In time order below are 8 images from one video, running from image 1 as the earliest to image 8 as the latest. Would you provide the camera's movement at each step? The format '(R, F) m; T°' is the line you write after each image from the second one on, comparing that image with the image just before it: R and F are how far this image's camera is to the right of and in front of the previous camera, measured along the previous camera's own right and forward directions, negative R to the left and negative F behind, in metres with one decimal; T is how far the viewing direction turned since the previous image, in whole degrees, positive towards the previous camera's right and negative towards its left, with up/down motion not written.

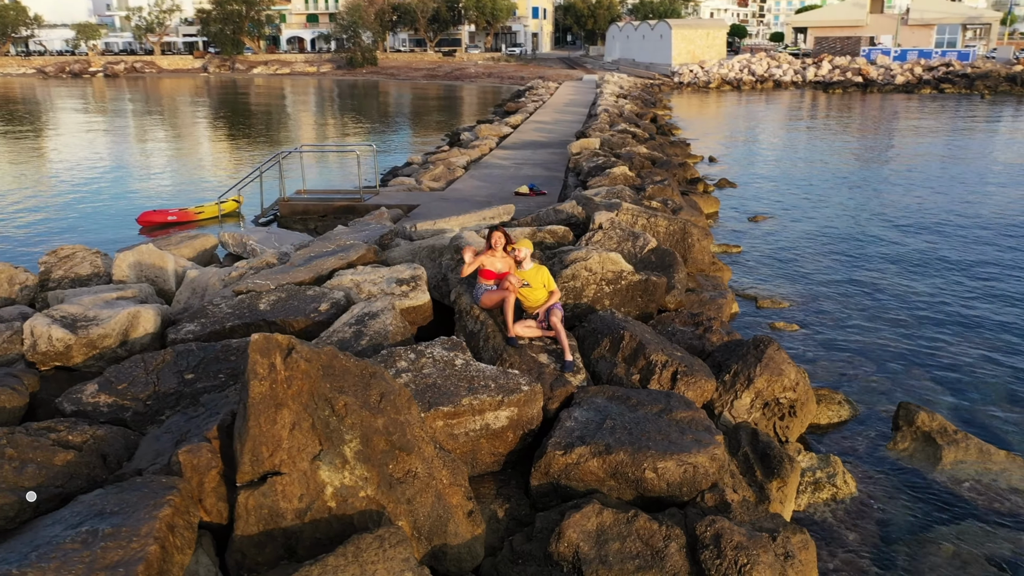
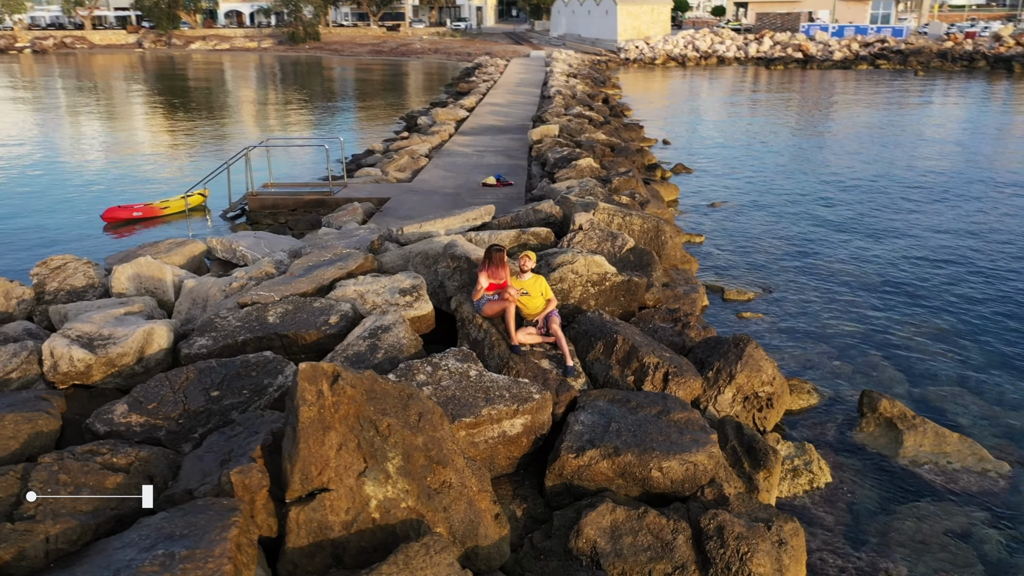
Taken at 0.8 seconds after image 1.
(-0.5, -0.4) m; +4°
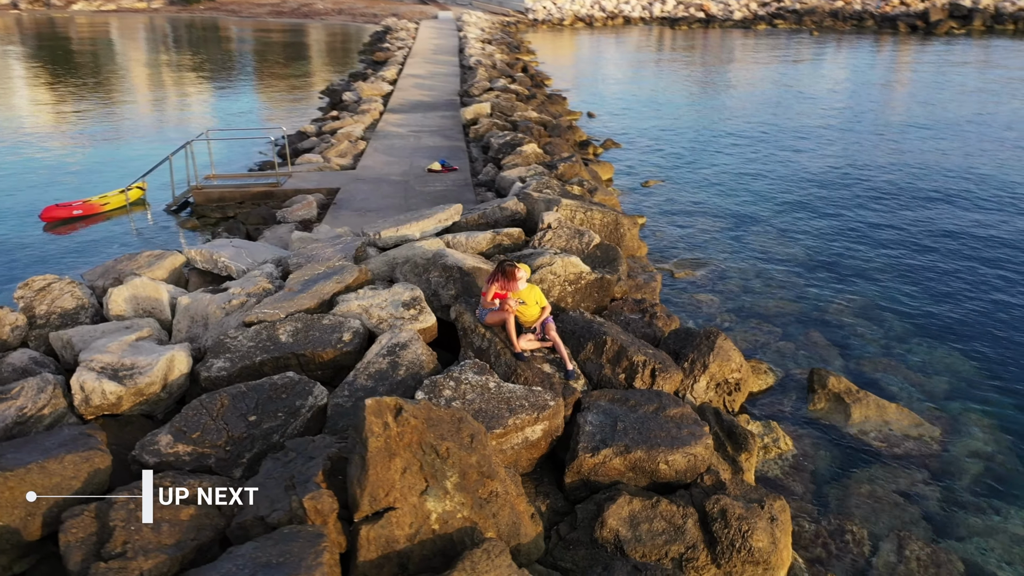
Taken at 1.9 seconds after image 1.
(-0.9, -0.6) m; +6°
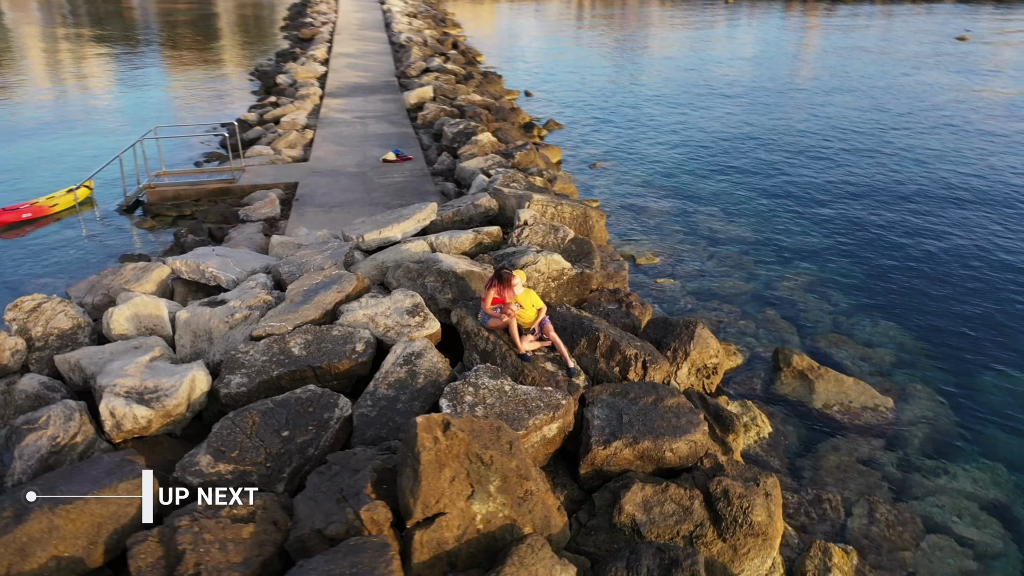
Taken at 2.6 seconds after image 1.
(-0.8, -0.5) m; +6°
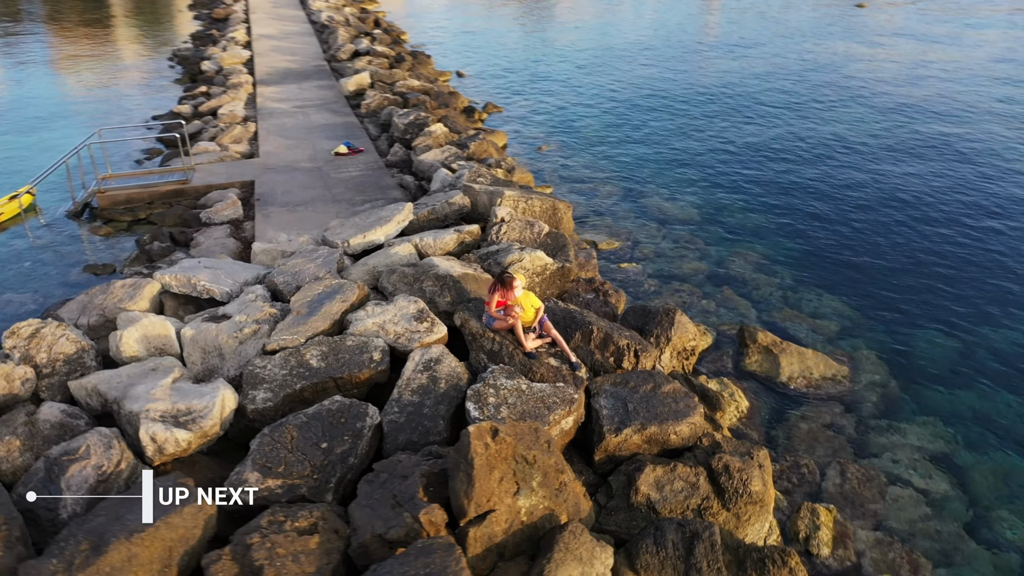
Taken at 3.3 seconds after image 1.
(-0.9, -0.5) m; +6°
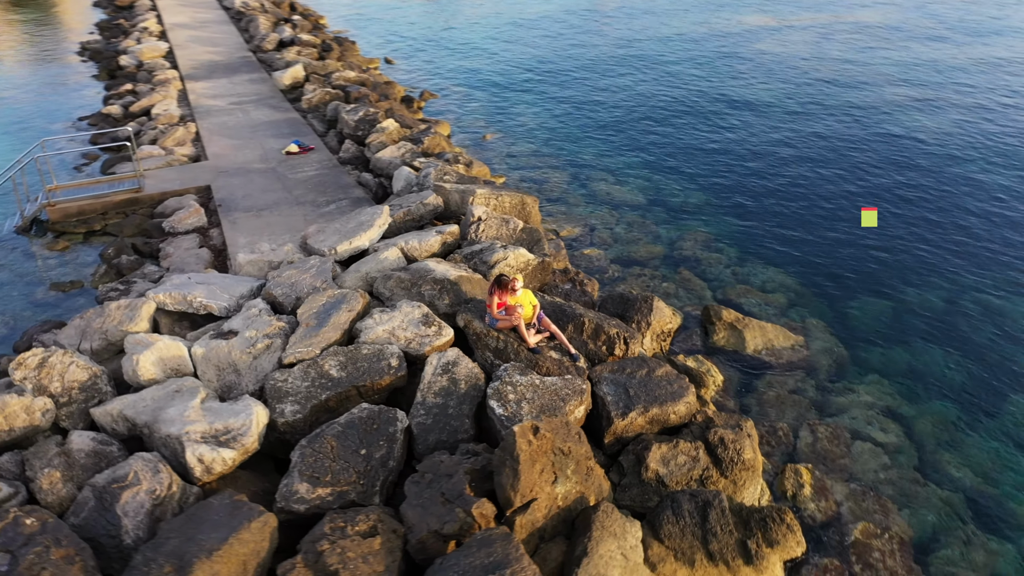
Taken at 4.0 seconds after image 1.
(-1.0, -0.6) m; +6°
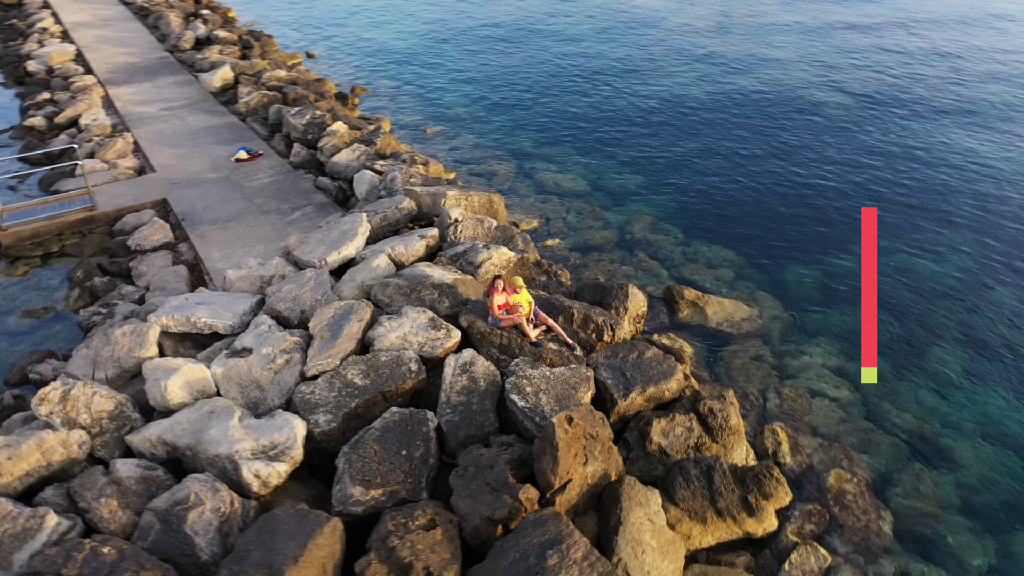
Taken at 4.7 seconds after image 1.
(-1.2, -0.7) m; +7°
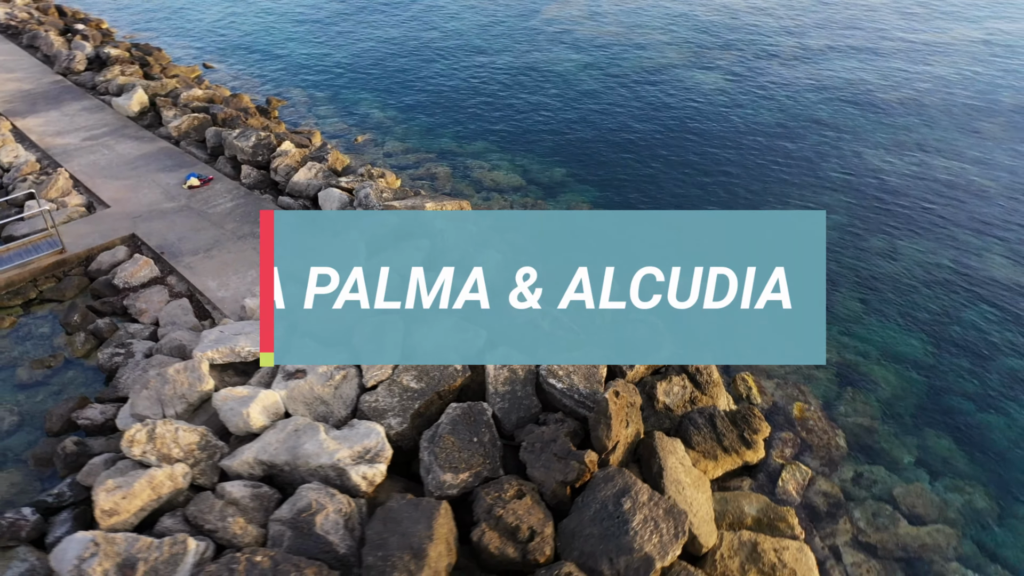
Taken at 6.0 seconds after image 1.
(-2.2, -1.5) m; +10°
